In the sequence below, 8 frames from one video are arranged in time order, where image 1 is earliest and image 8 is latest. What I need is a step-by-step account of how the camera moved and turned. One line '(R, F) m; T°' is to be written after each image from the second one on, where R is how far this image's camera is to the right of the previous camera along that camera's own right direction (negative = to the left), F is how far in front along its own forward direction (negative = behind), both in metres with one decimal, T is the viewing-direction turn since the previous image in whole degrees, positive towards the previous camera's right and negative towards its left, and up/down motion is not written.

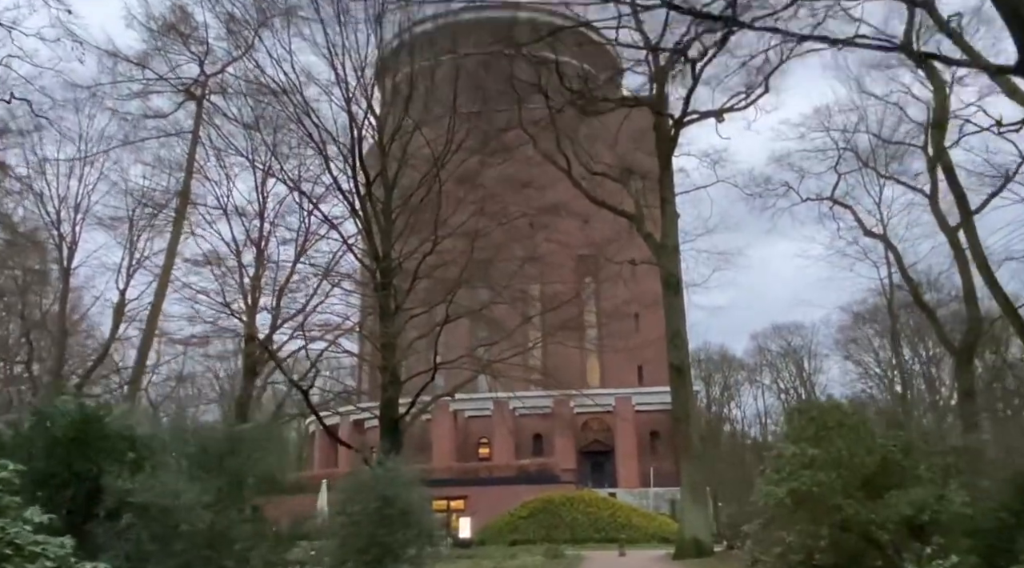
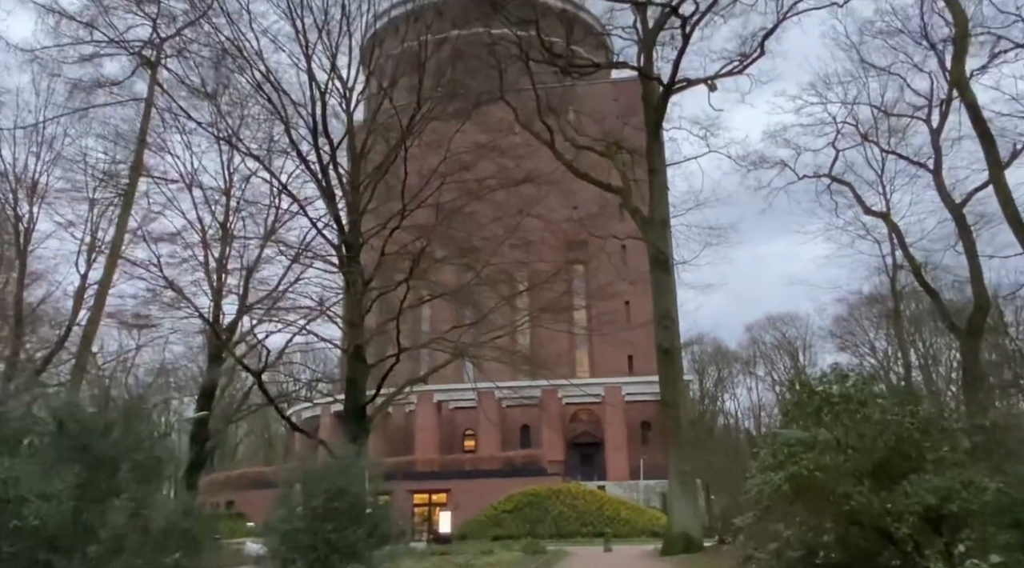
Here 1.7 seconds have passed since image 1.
(+0.3, +1.2) m; 0°
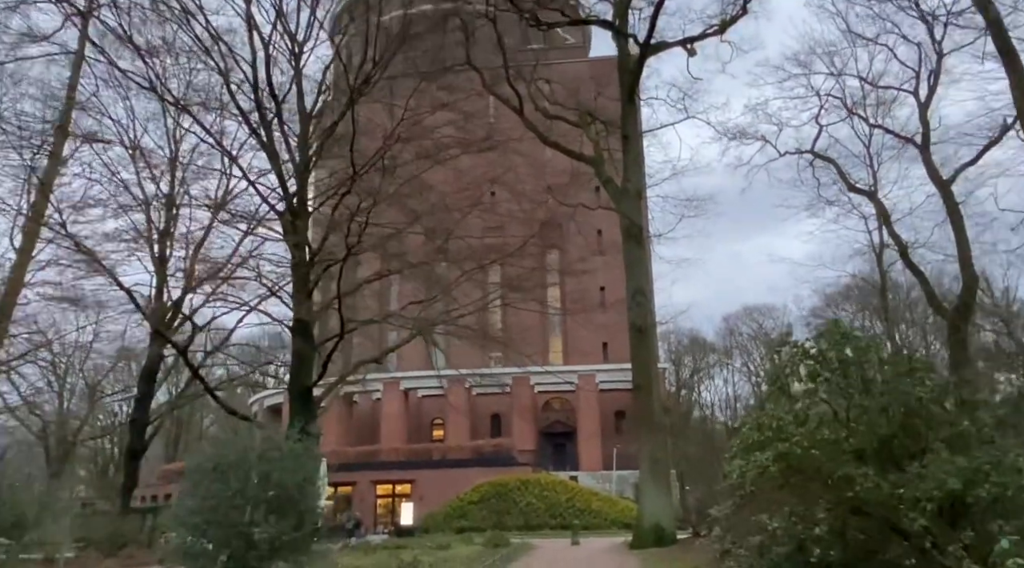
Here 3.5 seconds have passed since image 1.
(+0.3, +1.2) m; +1°
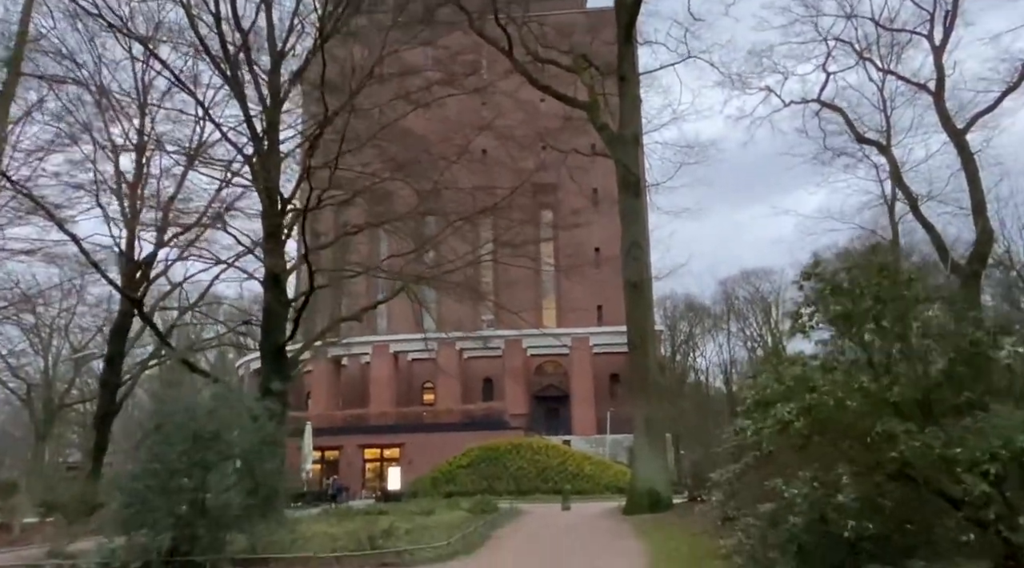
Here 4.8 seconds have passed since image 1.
(+0.1, +0.9) m; 0°
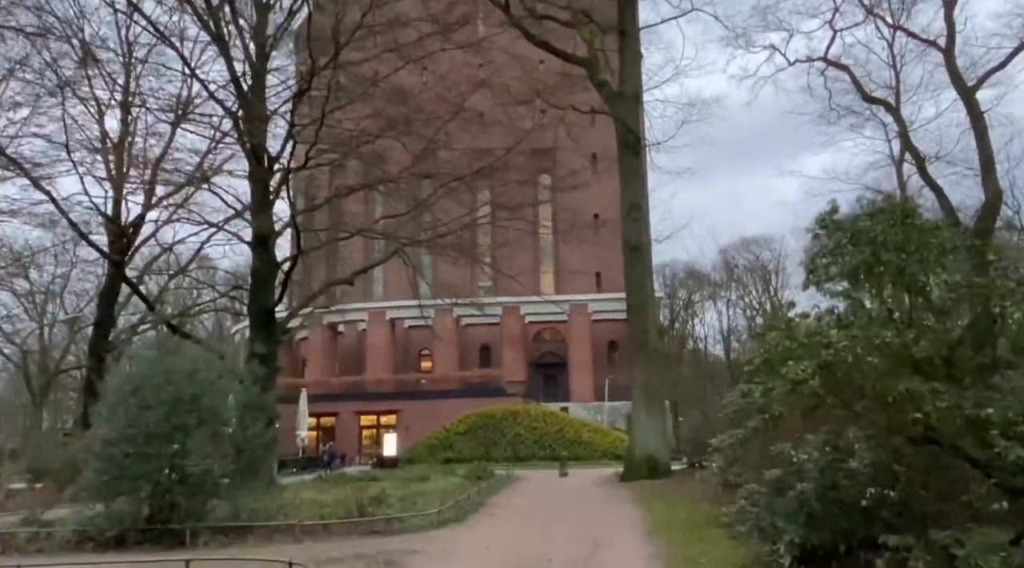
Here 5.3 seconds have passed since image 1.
(0.0, +0.4) m; 0°
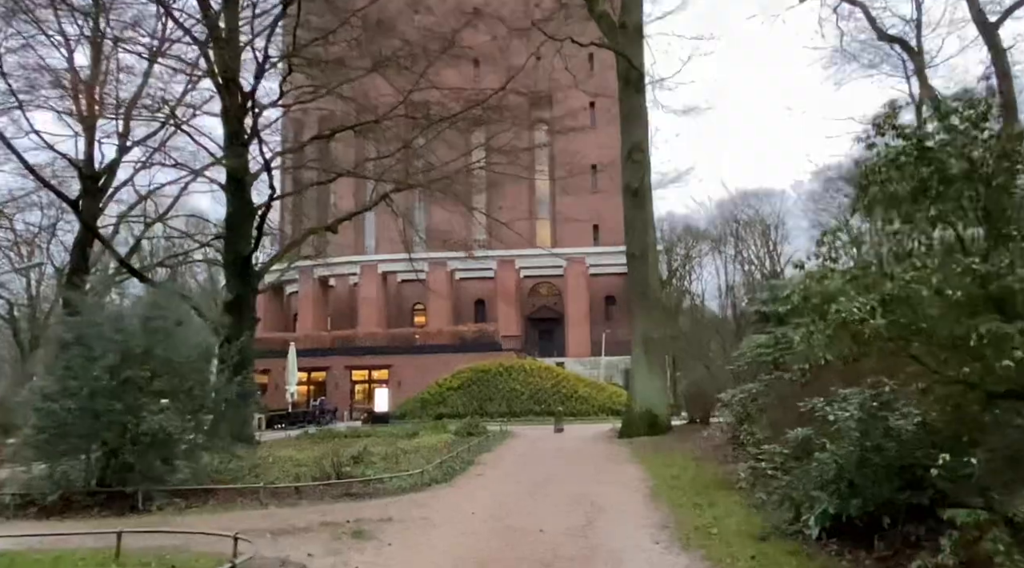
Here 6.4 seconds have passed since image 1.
(0.0, +0.8) m; 0°
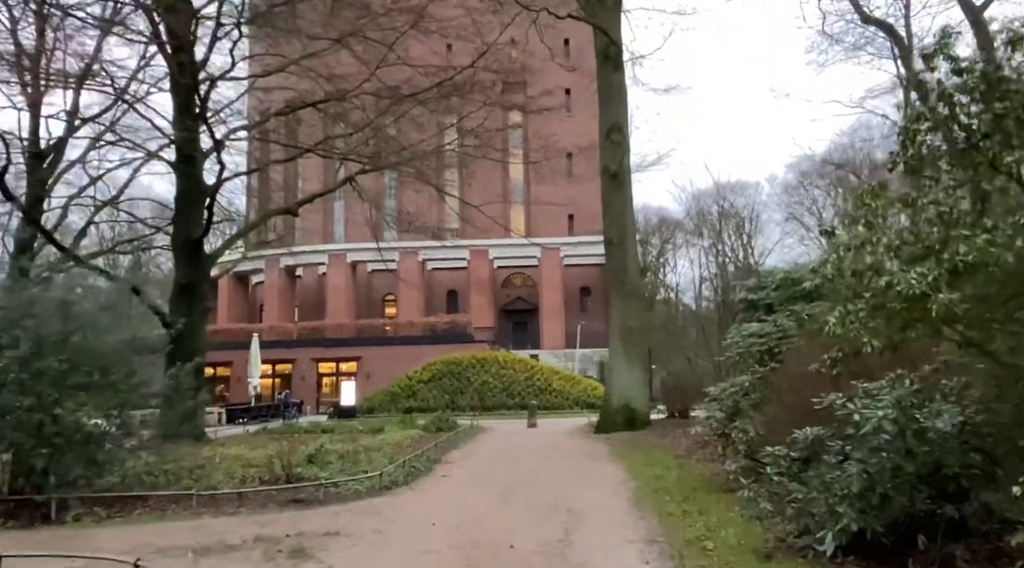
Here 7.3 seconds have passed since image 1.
(0.0, +0.7) m; +2°
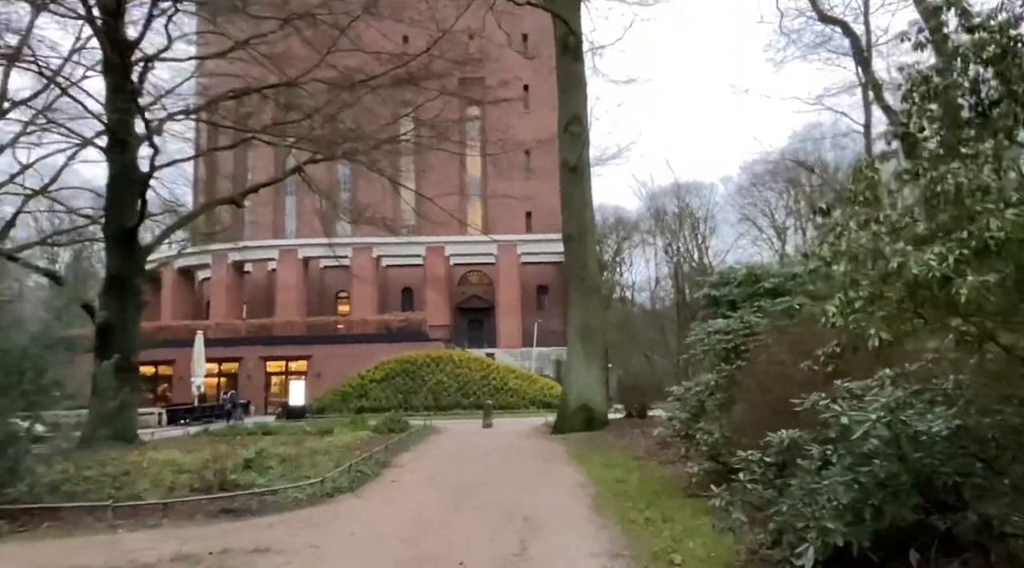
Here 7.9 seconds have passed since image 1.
(0.0, +0.4) m; +3°
